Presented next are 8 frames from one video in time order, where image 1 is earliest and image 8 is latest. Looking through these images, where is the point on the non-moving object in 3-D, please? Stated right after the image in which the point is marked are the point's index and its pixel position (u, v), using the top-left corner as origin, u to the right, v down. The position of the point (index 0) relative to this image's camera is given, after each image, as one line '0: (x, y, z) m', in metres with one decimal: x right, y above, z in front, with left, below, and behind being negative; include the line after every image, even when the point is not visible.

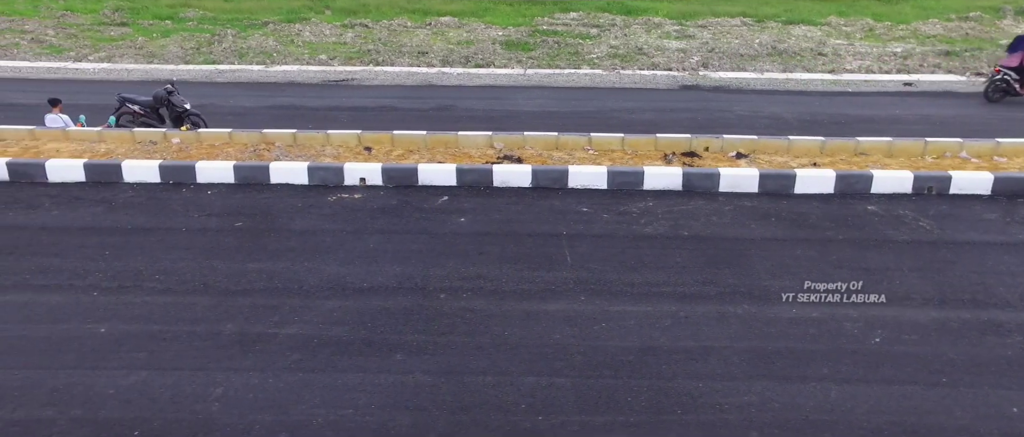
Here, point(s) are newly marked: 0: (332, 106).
0: (-3.1, +1.9, +13.2) m
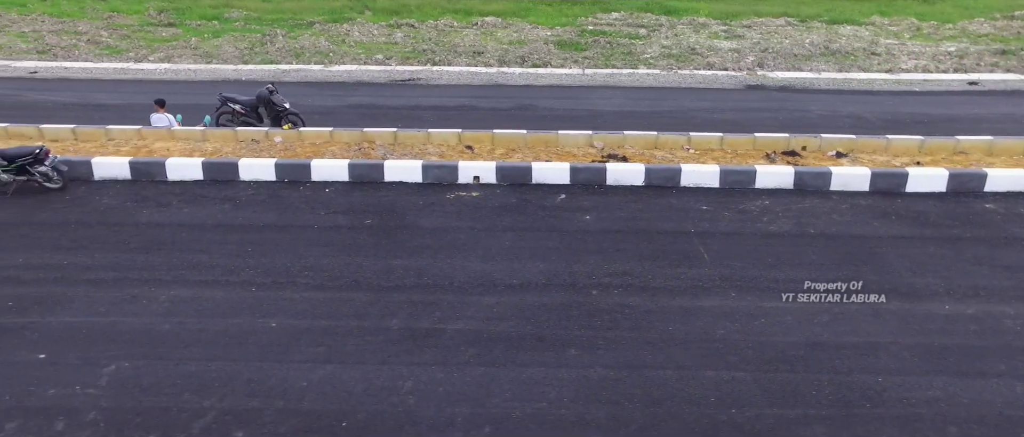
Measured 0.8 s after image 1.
0: (-1.7, +1.9, +13.3) m
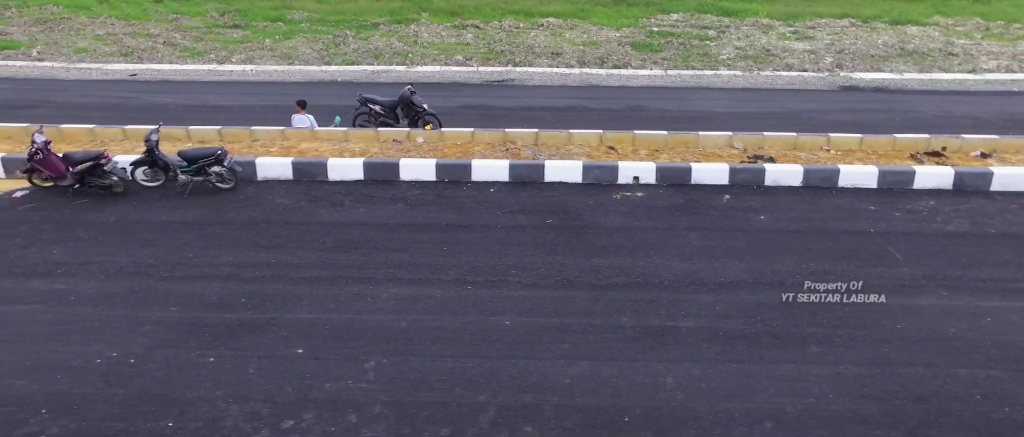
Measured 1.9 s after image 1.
0: (+0.2, +1.9, +13.4) m
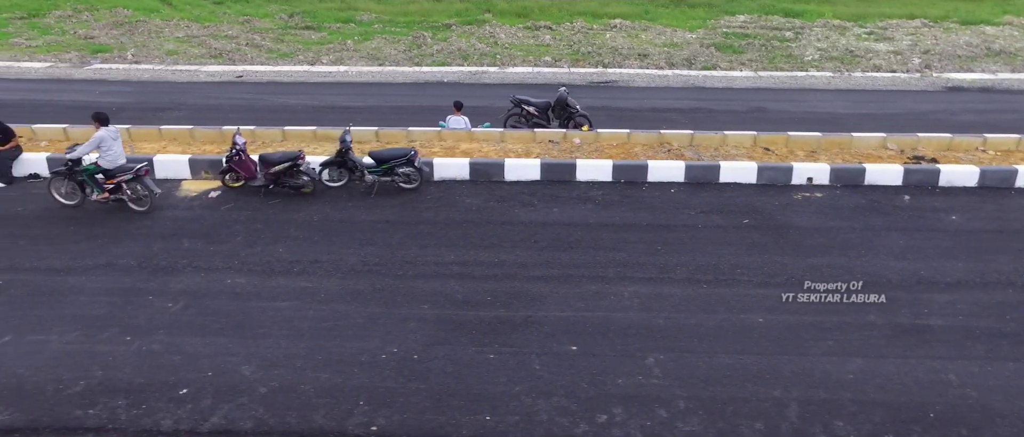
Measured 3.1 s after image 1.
0: (+2.3, +1.9, +13.5) m
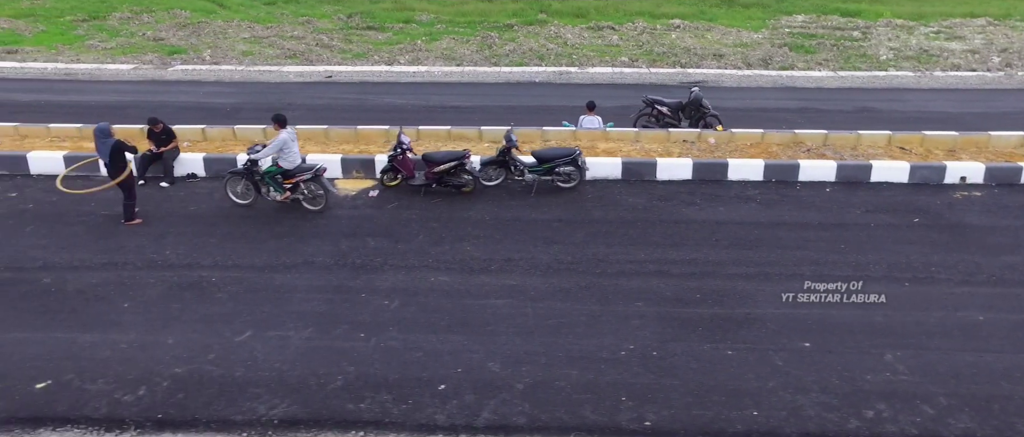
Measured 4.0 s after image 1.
0: (+4.2, +1.9, +13.5) m
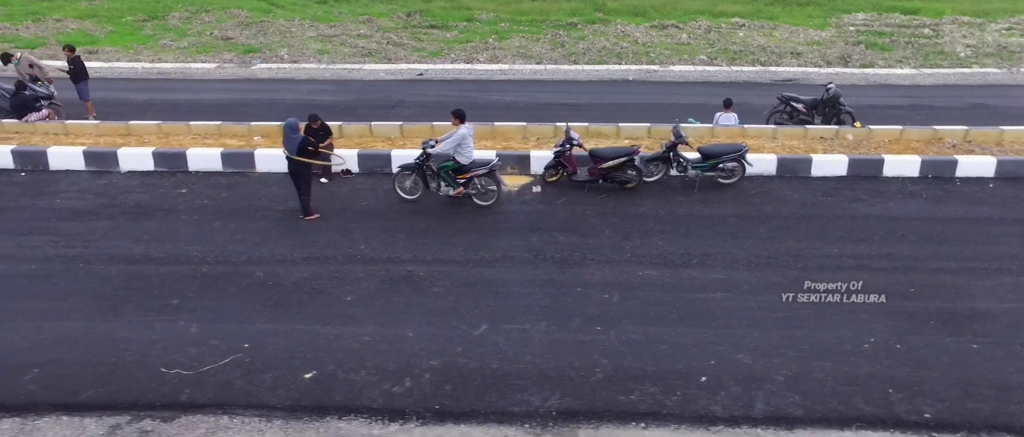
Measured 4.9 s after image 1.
0: (+6.1, +2.0, +13.5) m
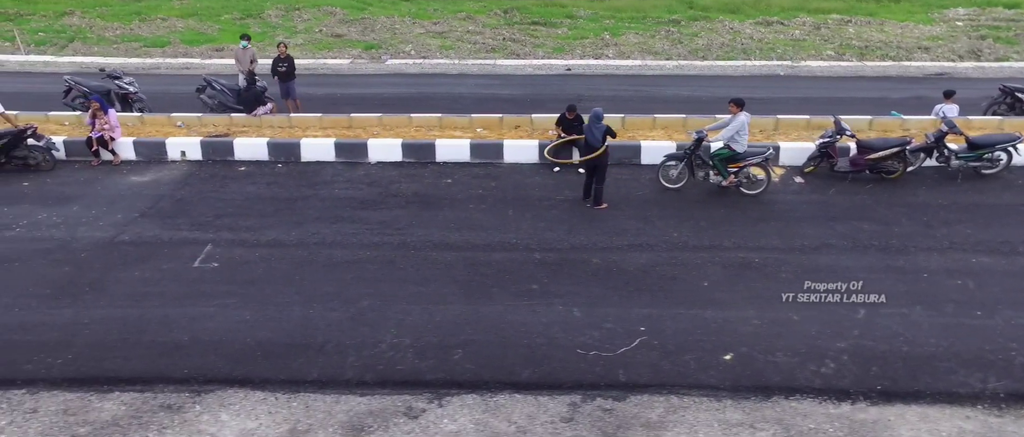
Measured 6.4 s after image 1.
0: (+9.1, +2.1, +13.4) m
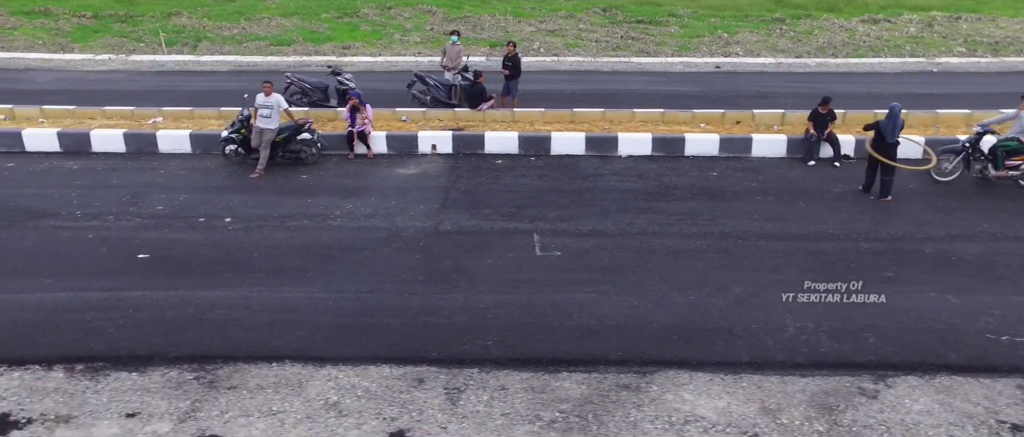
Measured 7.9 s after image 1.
0: (+12.3, +2.2, +13.3) m
